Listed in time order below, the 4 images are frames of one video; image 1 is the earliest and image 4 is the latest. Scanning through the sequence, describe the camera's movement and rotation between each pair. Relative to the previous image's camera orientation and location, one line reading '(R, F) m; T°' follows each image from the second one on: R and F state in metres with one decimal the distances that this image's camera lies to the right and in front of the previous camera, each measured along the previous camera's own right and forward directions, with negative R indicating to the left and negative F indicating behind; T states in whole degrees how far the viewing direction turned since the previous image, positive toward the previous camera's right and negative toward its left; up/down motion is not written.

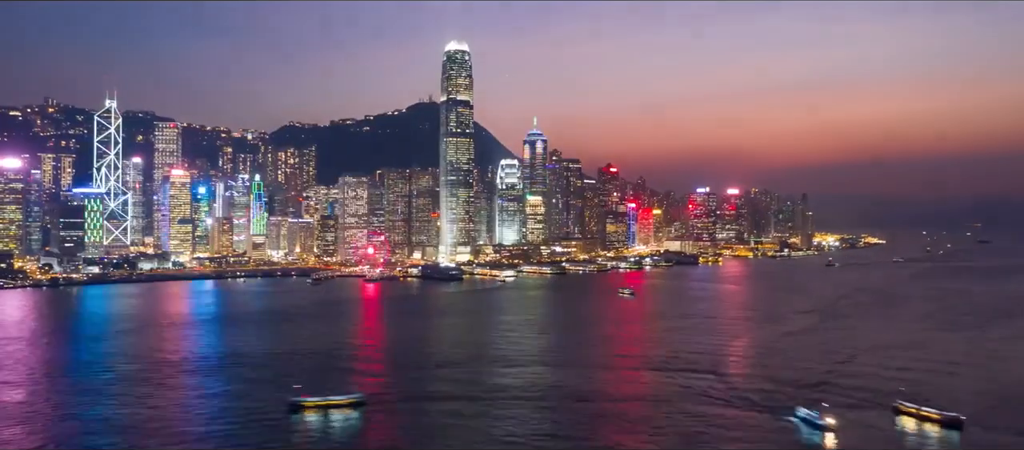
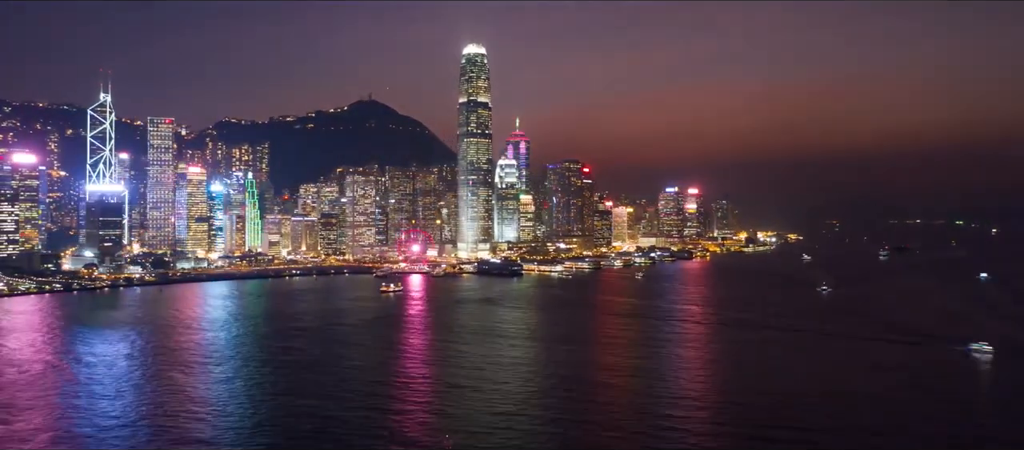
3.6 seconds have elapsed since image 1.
(-2.4, -0.3) m; +9°
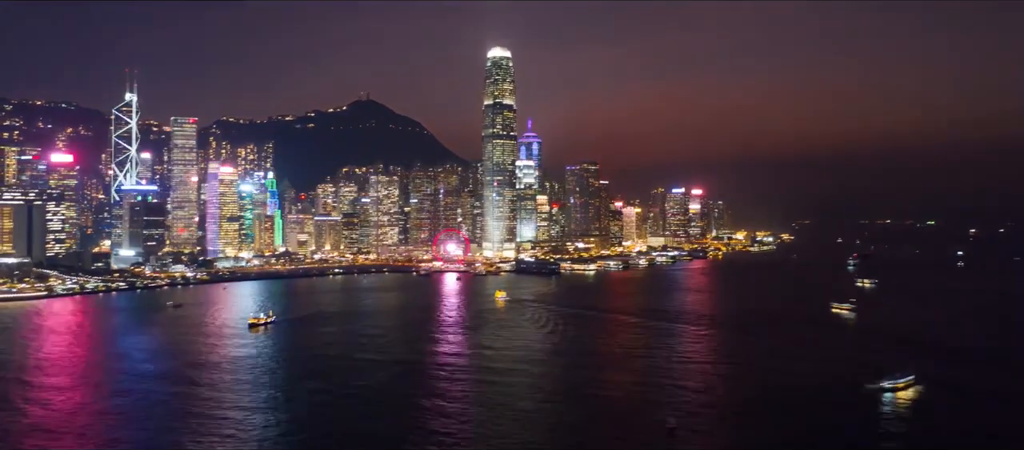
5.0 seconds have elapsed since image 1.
(-0.9, -0.3) m; +2°
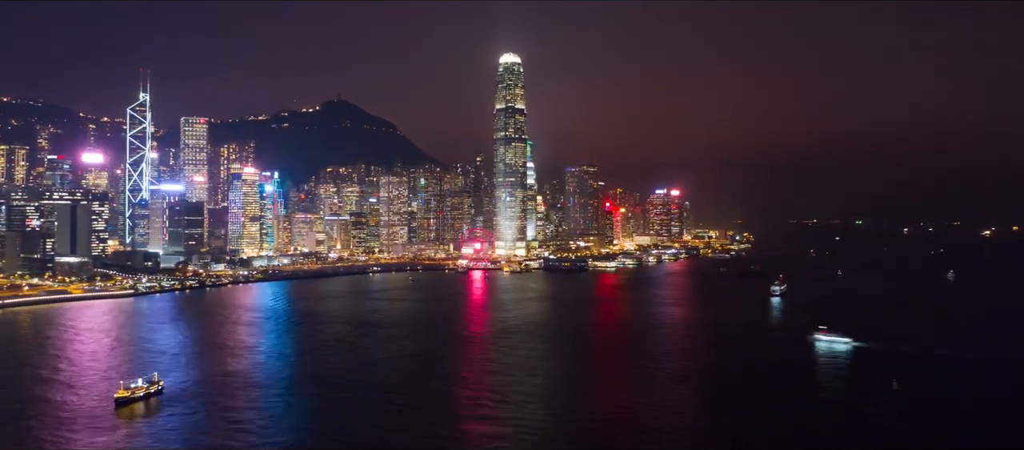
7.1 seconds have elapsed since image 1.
(-1.4, -0.4) m; +5°
